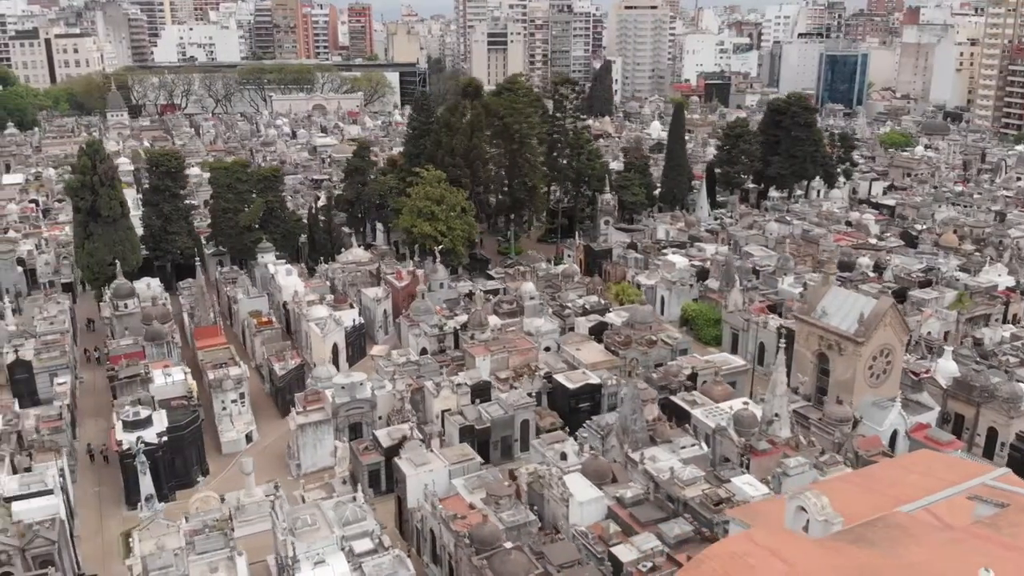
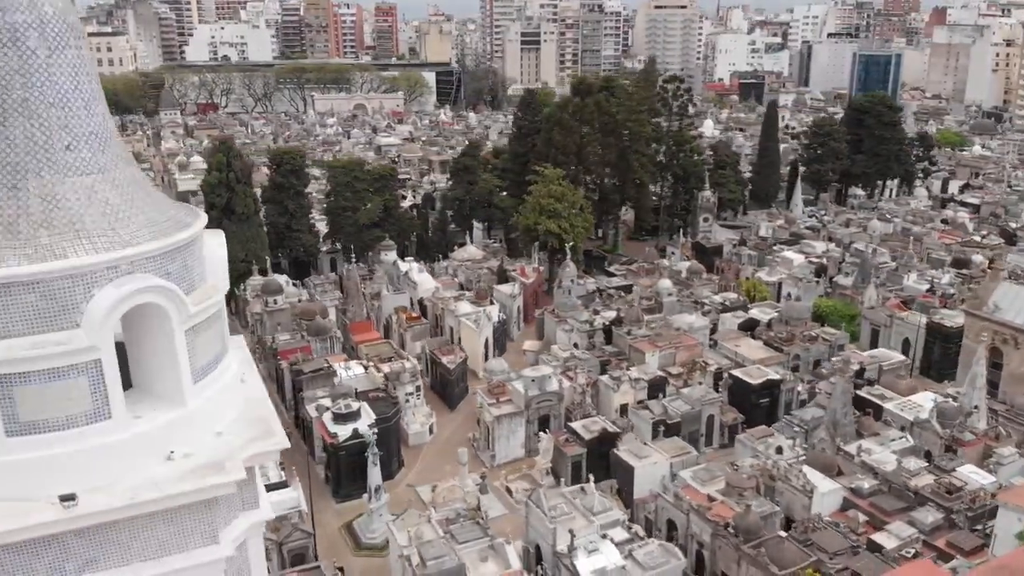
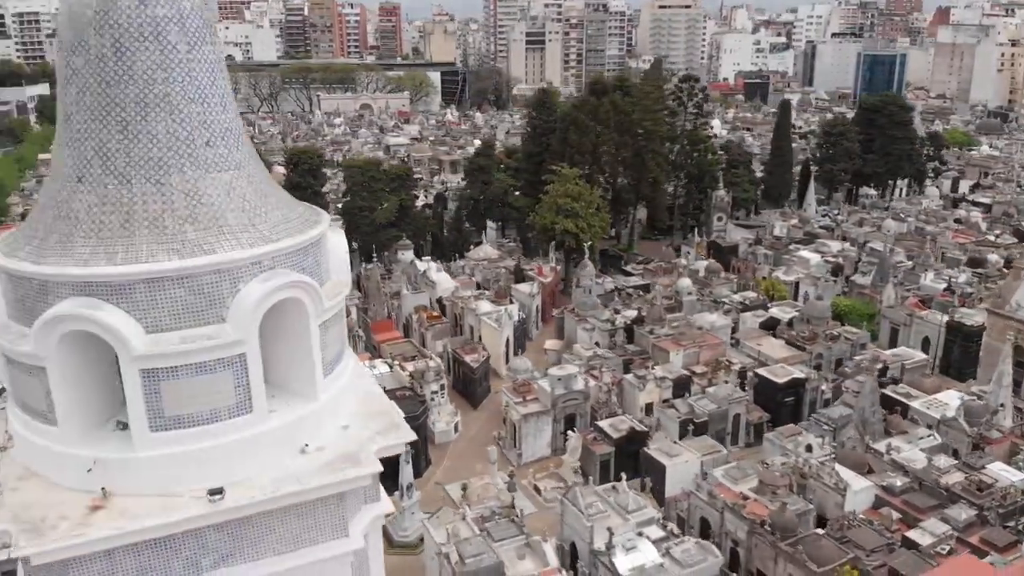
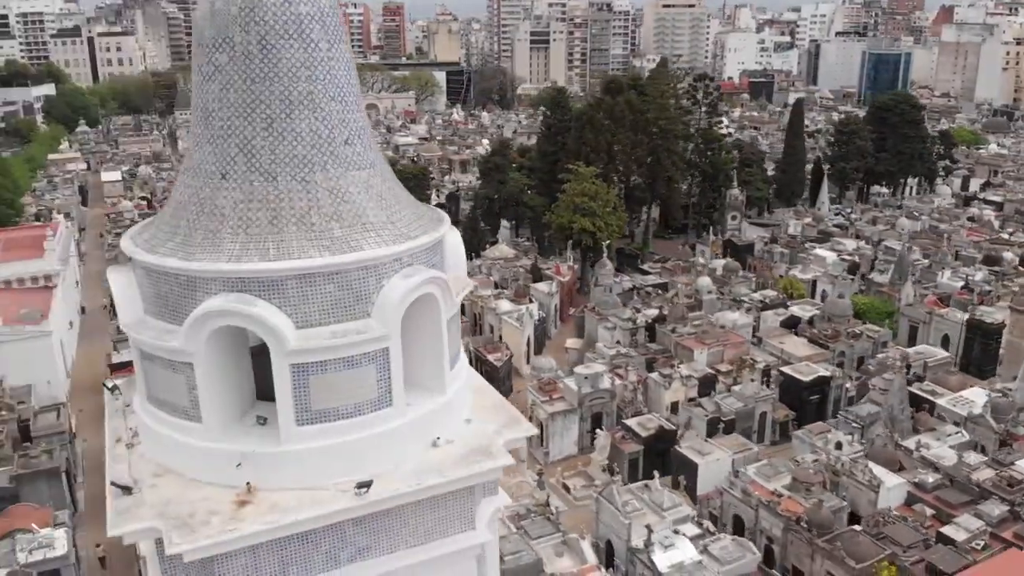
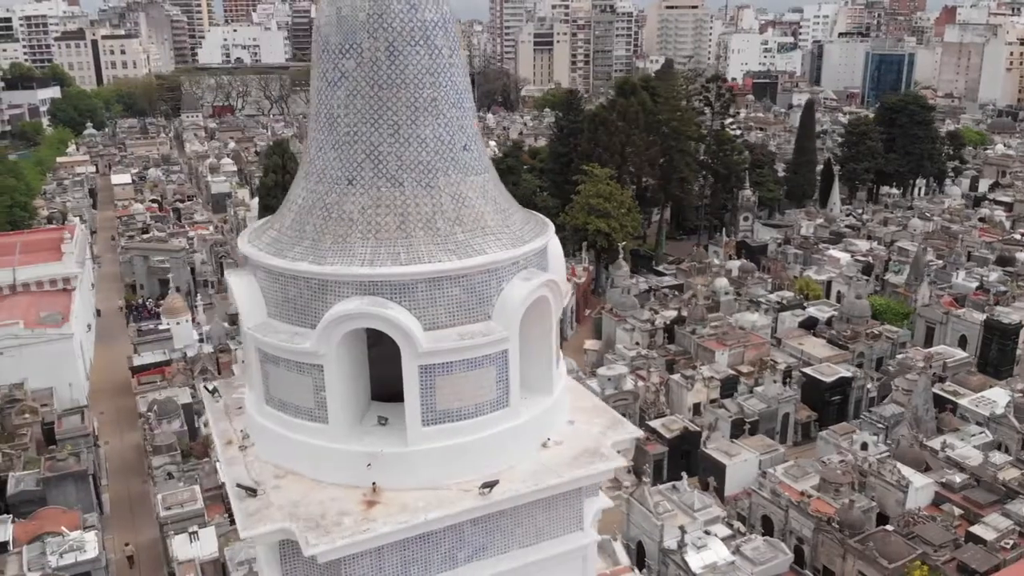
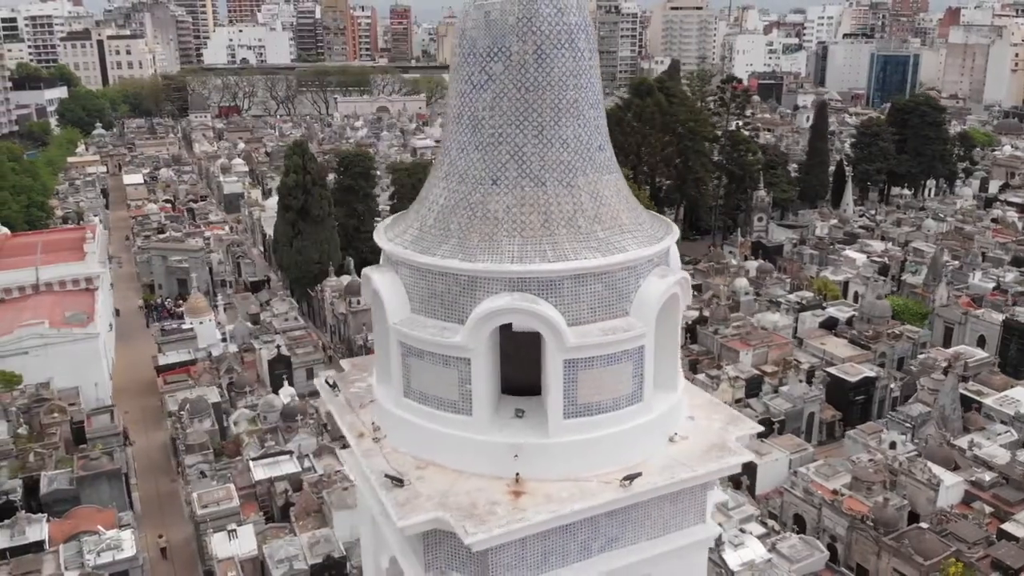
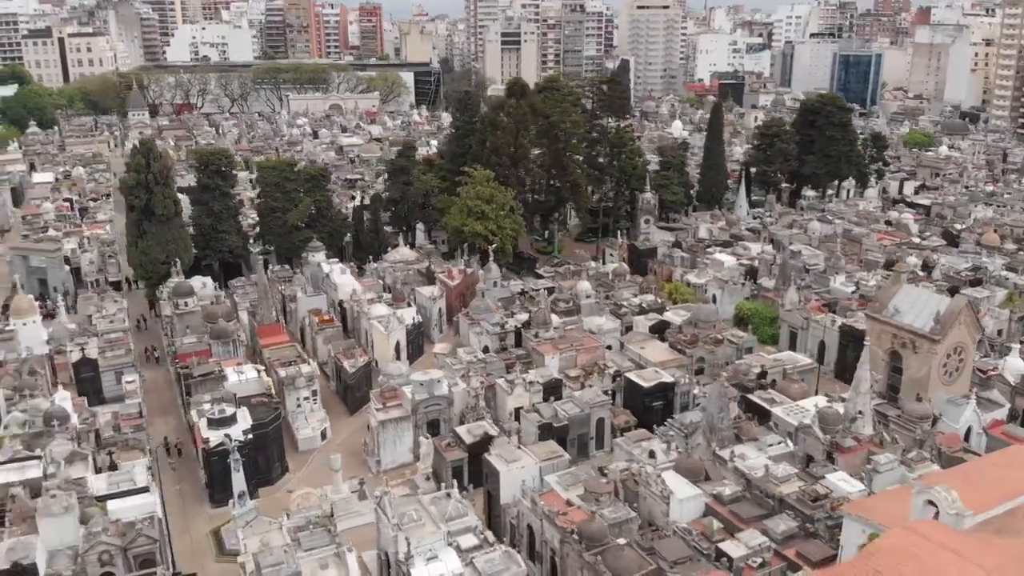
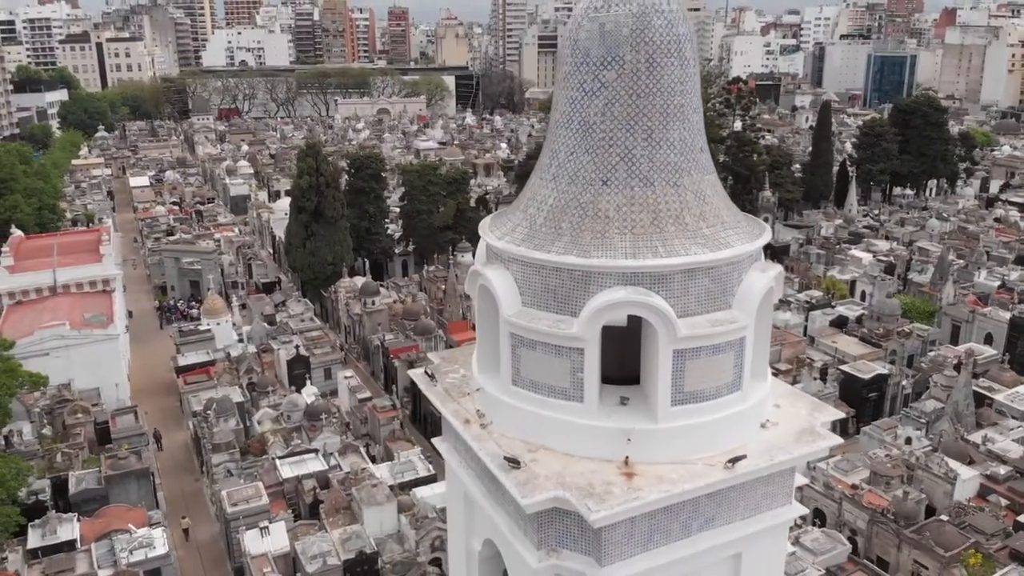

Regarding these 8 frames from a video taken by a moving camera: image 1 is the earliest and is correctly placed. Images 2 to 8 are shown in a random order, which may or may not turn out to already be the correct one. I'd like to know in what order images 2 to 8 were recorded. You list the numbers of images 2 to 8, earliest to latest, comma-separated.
7, 2, 3, 4, 5, 6, 8
